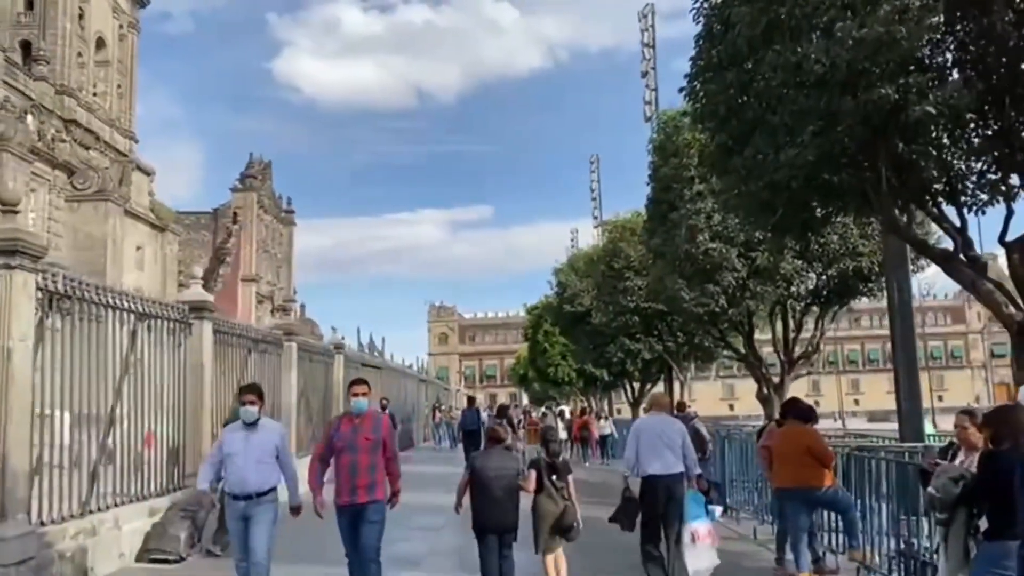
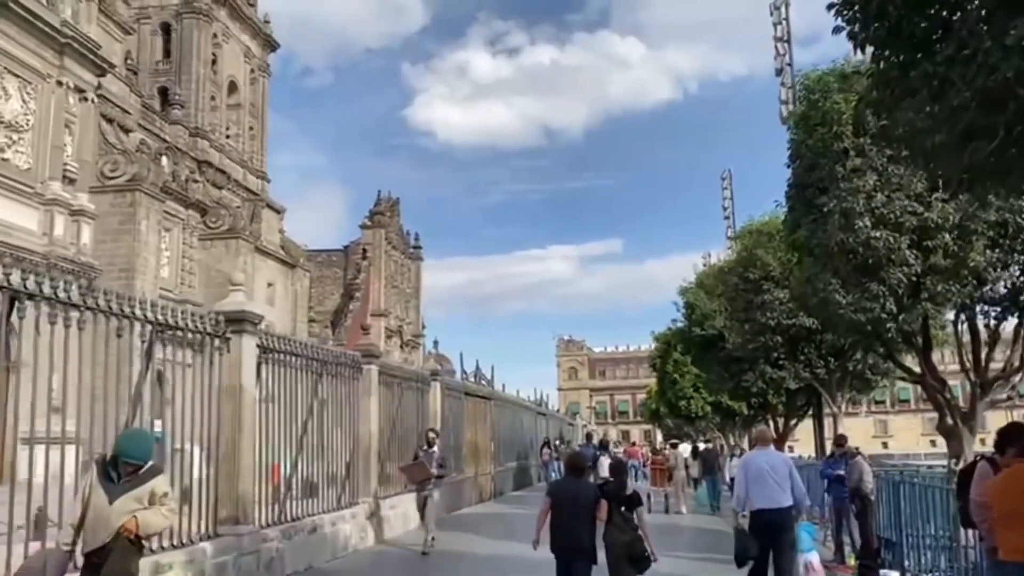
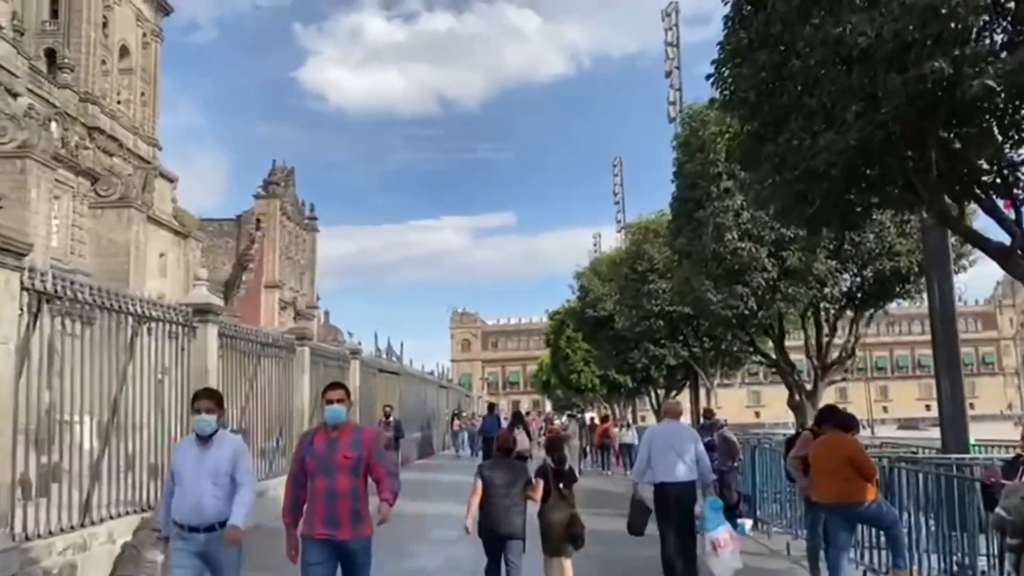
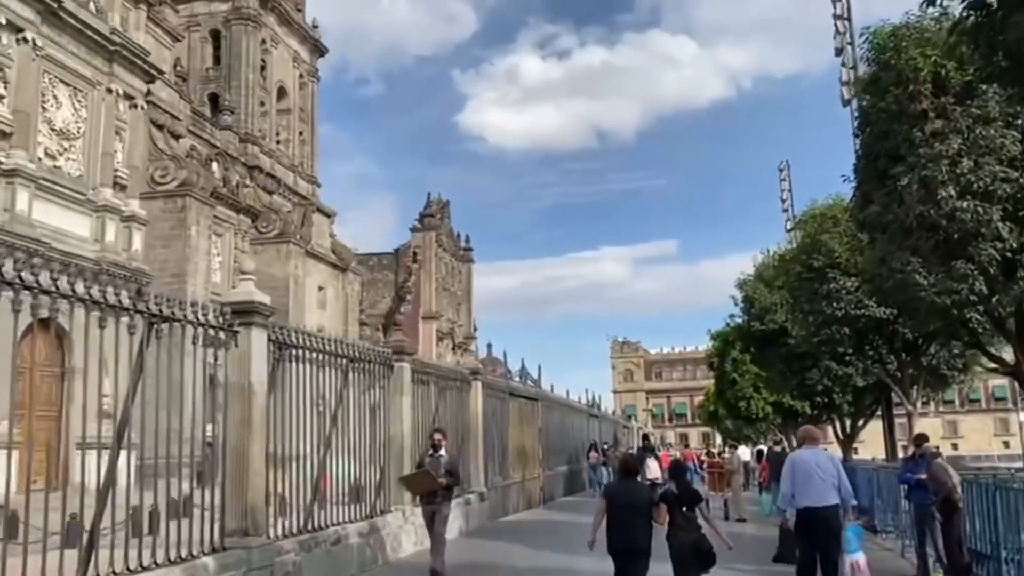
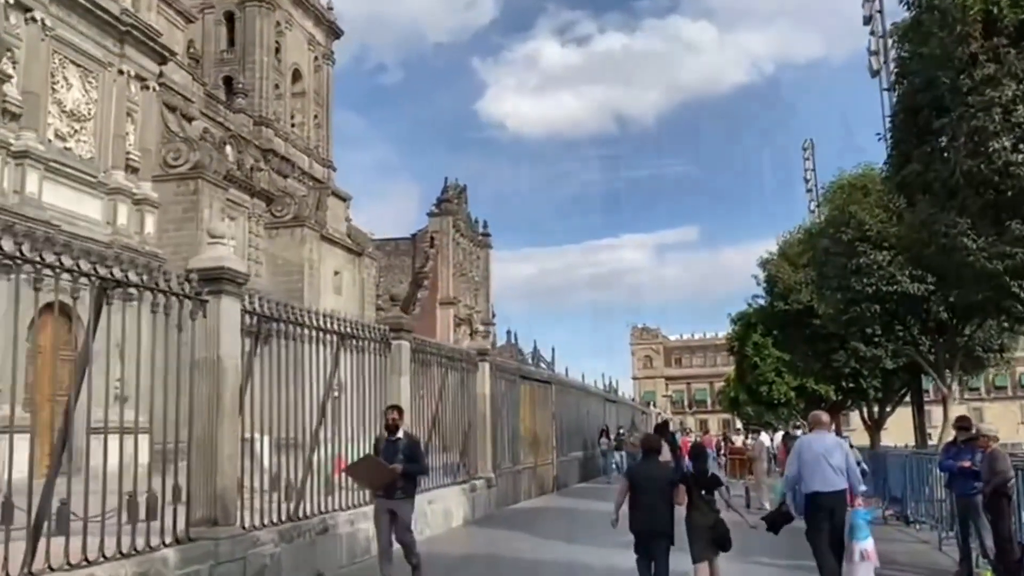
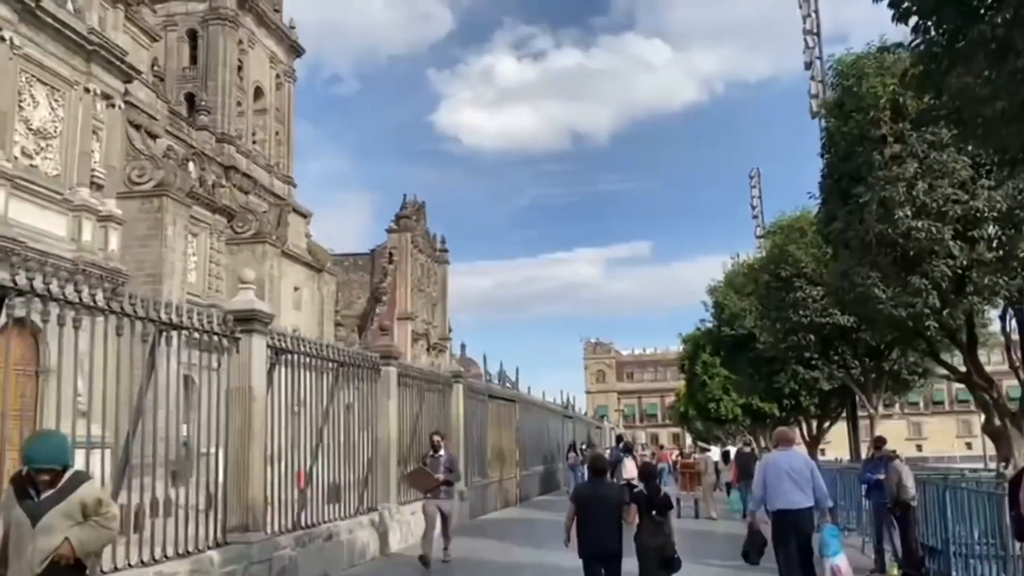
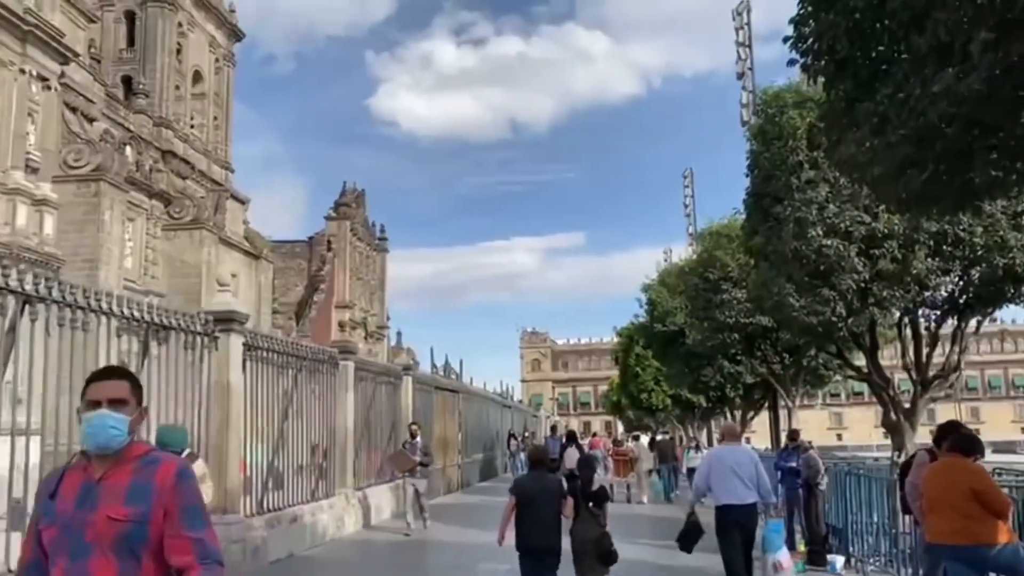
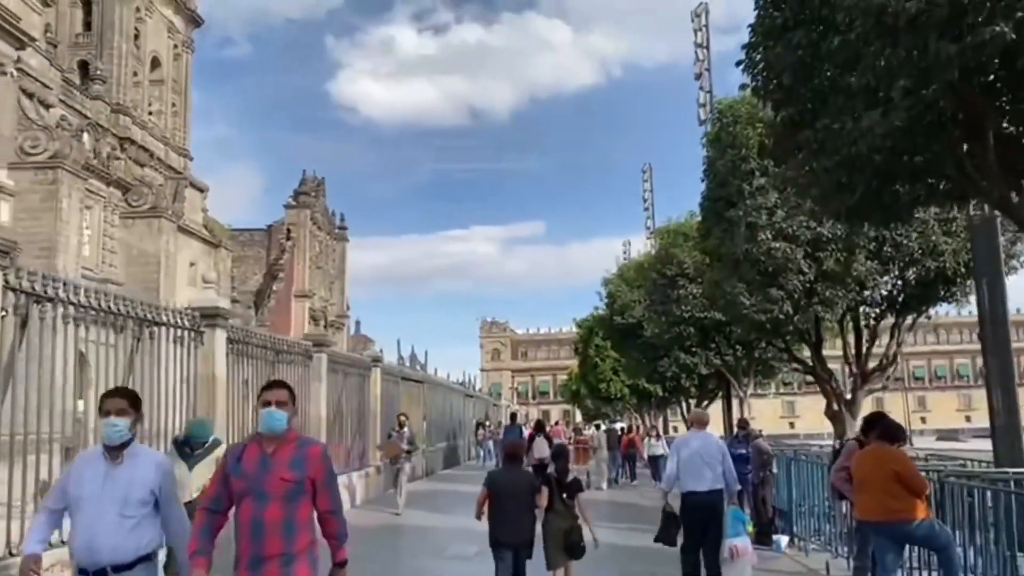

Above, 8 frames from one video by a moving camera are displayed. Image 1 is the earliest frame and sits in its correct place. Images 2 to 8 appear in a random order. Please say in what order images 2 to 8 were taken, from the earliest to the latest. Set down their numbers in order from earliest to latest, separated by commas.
3, 8, 7, 2, 6, 4, 5
